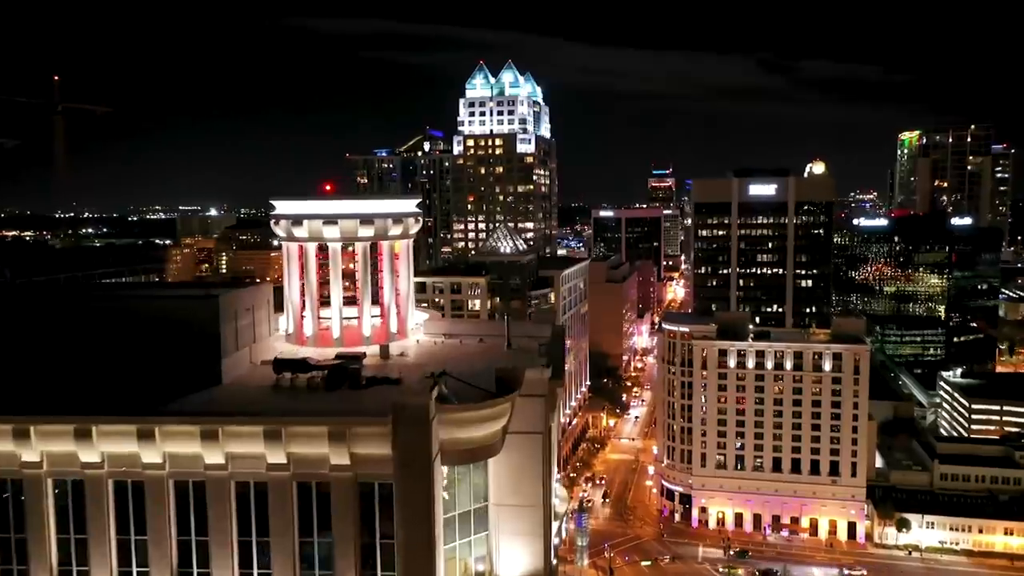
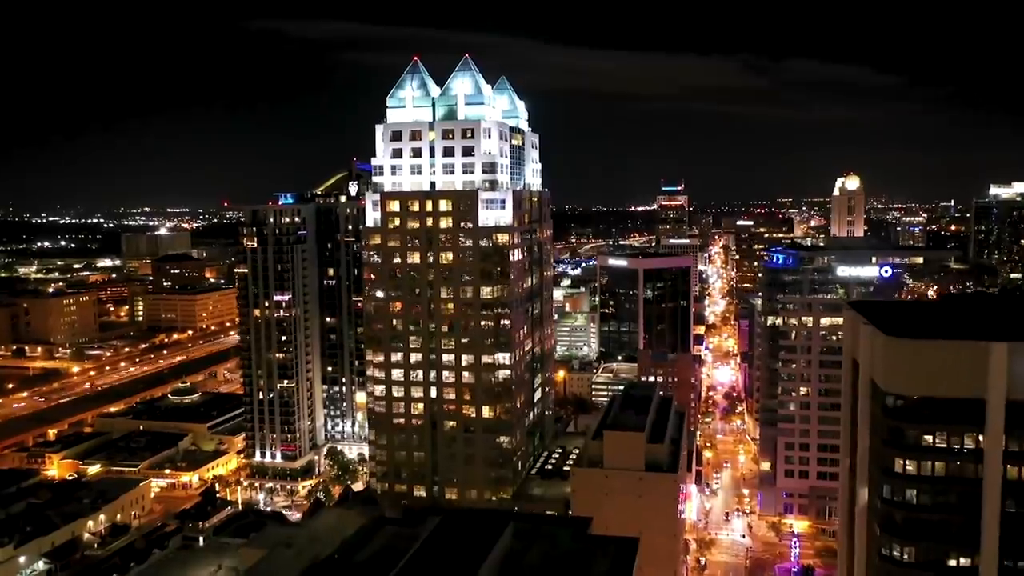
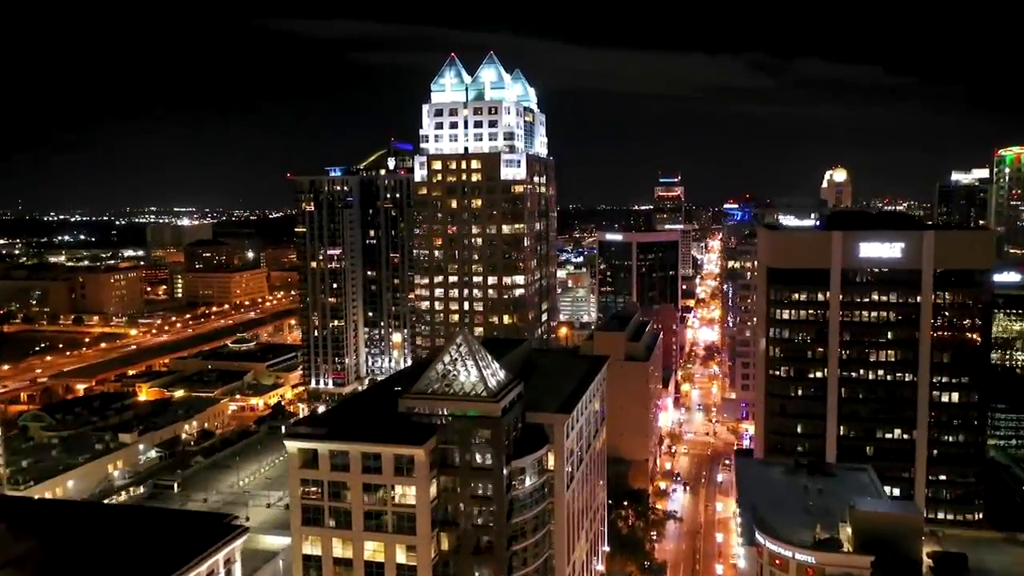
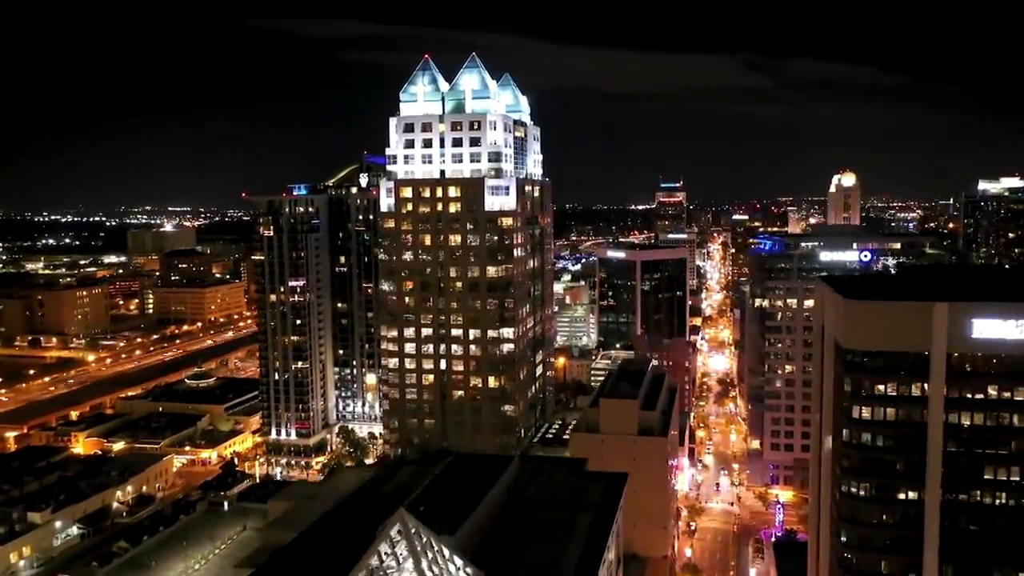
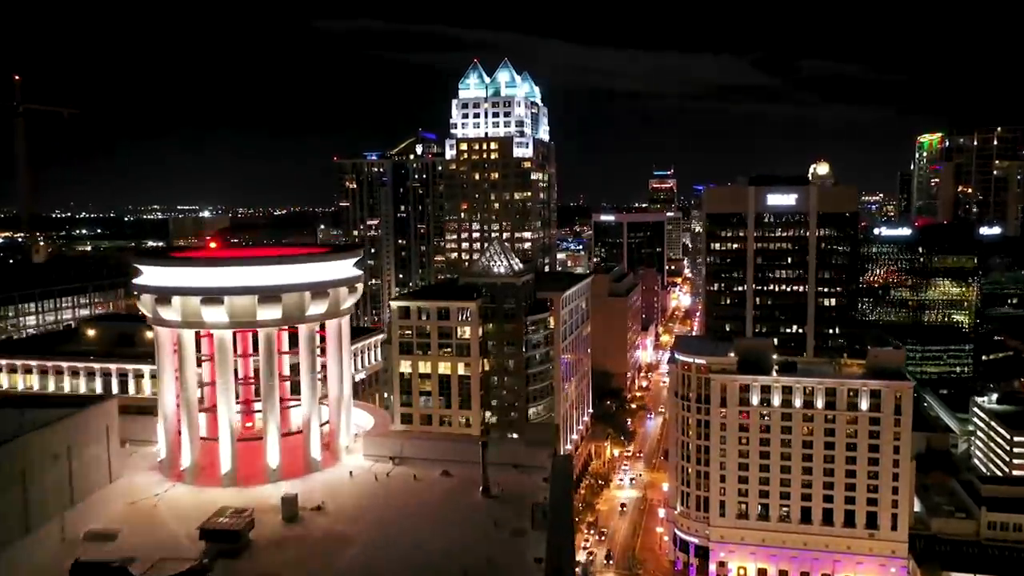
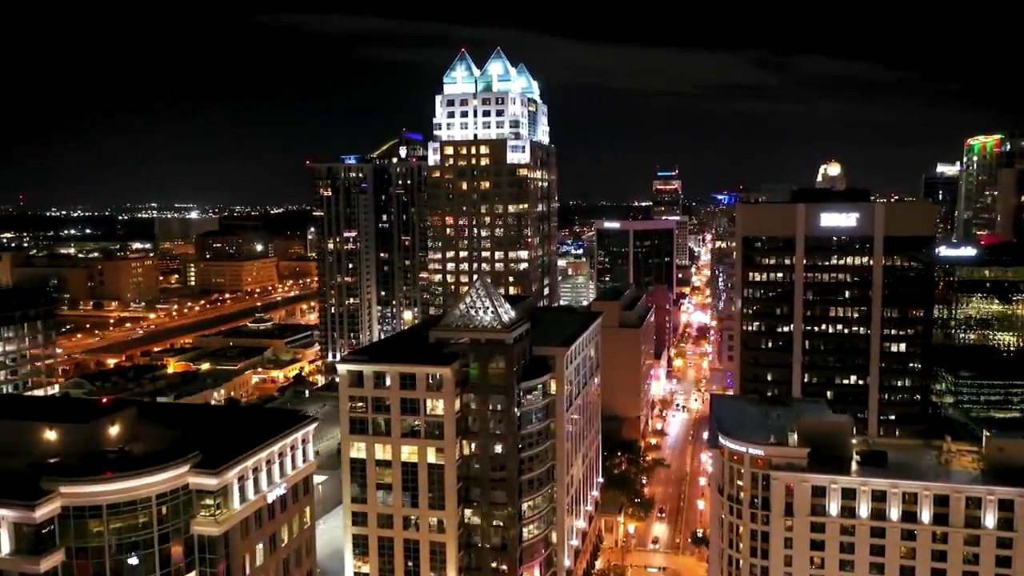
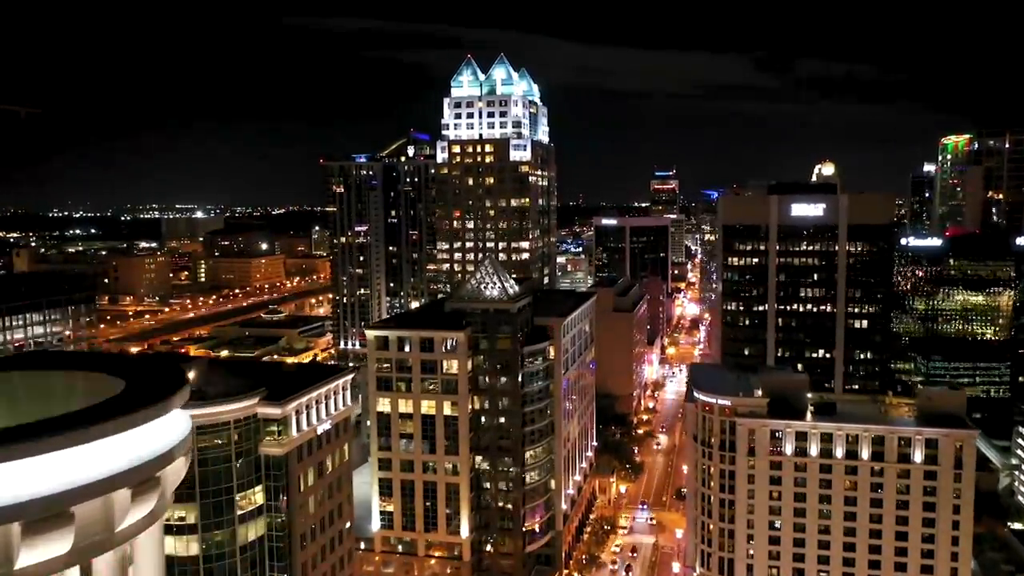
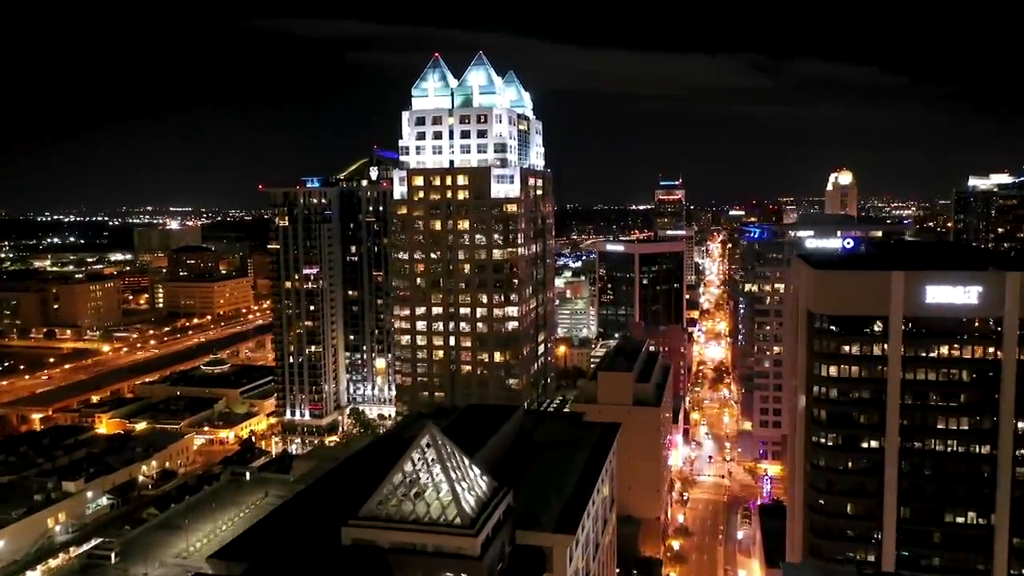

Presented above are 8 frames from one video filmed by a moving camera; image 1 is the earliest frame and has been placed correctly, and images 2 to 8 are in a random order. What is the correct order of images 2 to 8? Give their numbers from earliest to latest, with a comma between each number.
5, 7, 6, 3, 8, 4, 2
